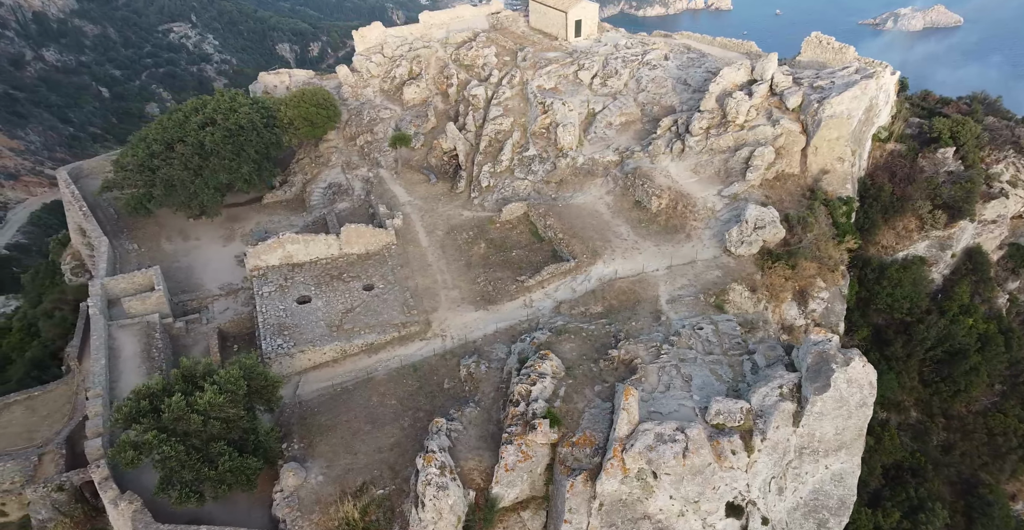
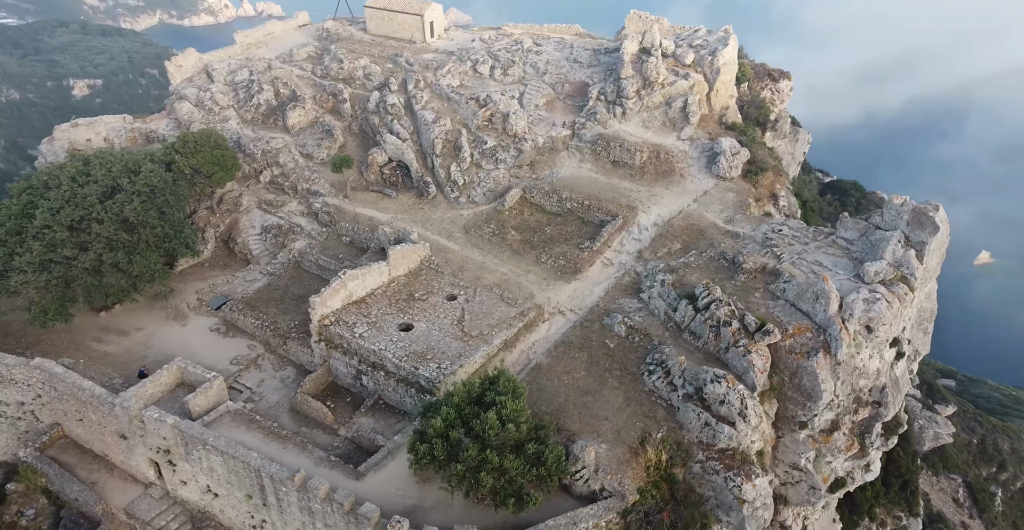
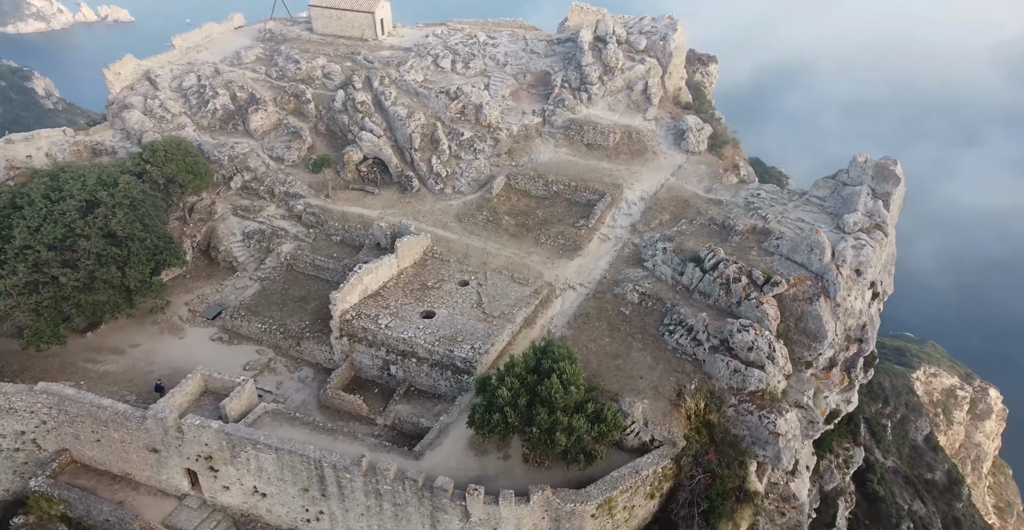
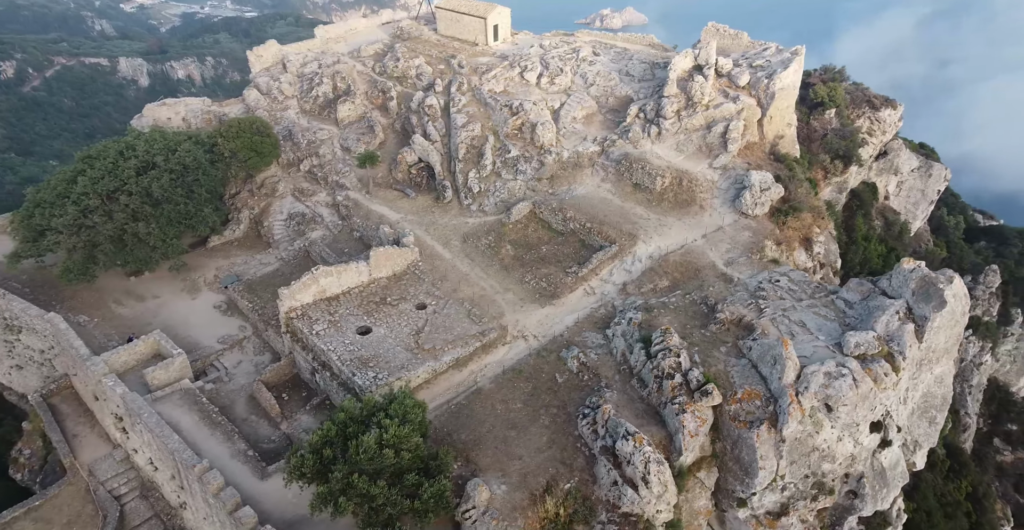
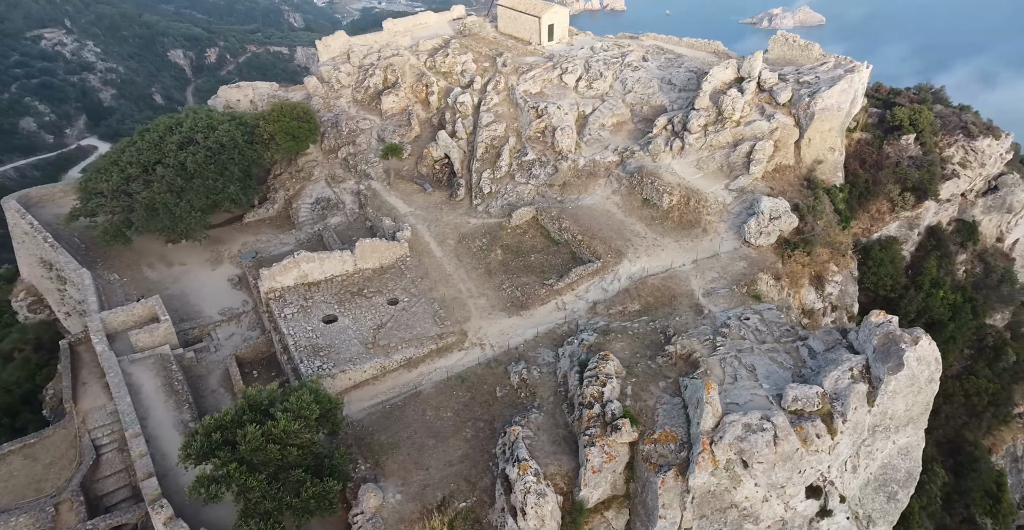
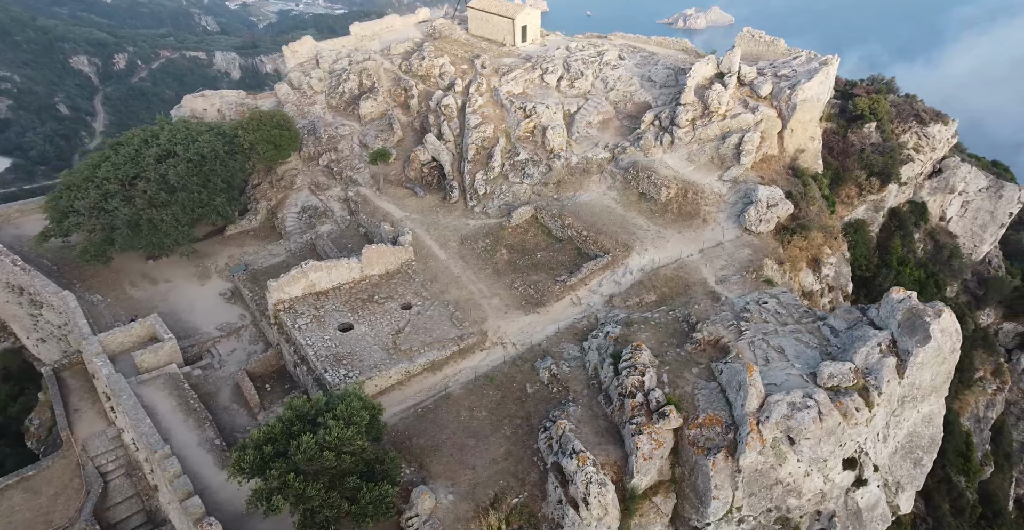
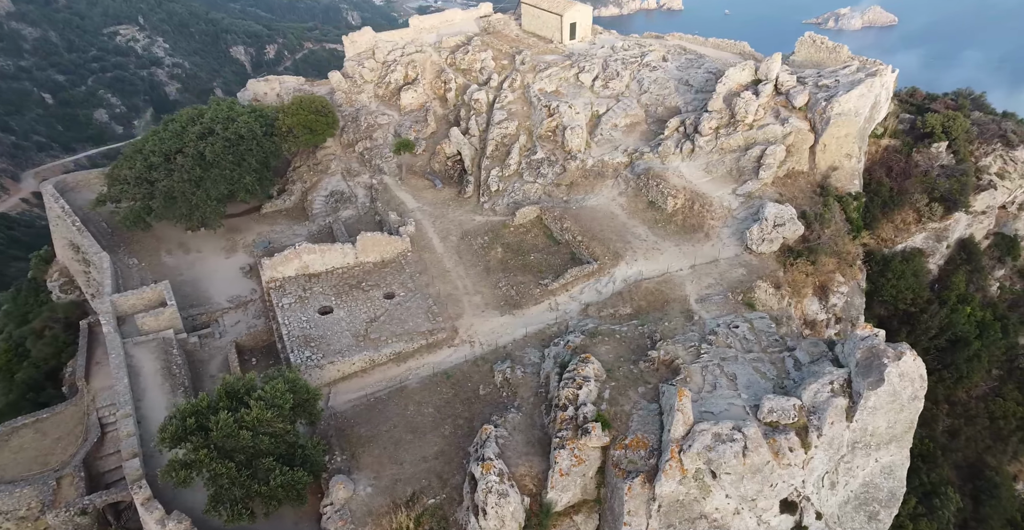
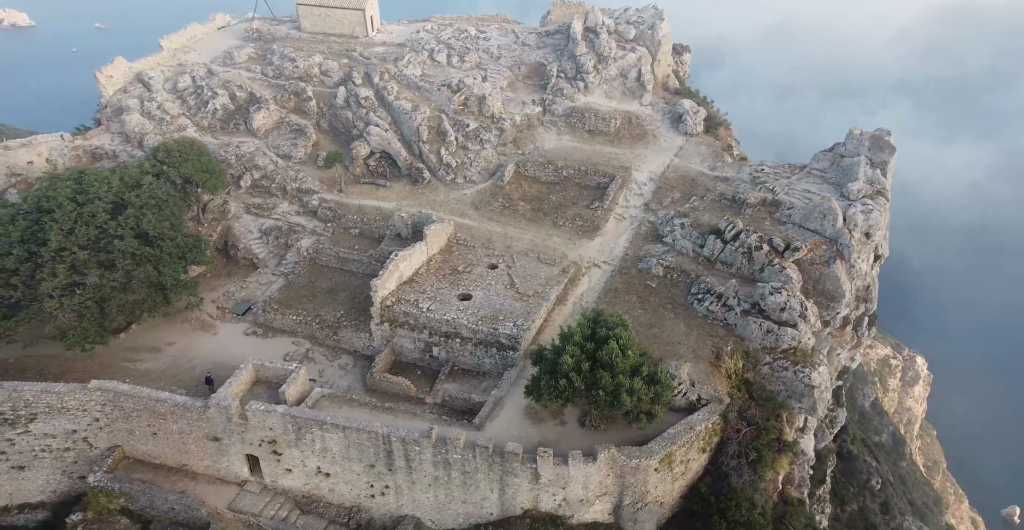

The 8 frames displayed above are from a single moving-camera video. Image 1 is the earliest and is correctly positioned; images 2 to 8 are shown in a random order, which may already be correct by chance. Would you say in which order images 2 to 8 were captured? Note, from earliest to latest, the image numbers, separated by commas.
7, 5, 6, 4, 2, 3, 8
